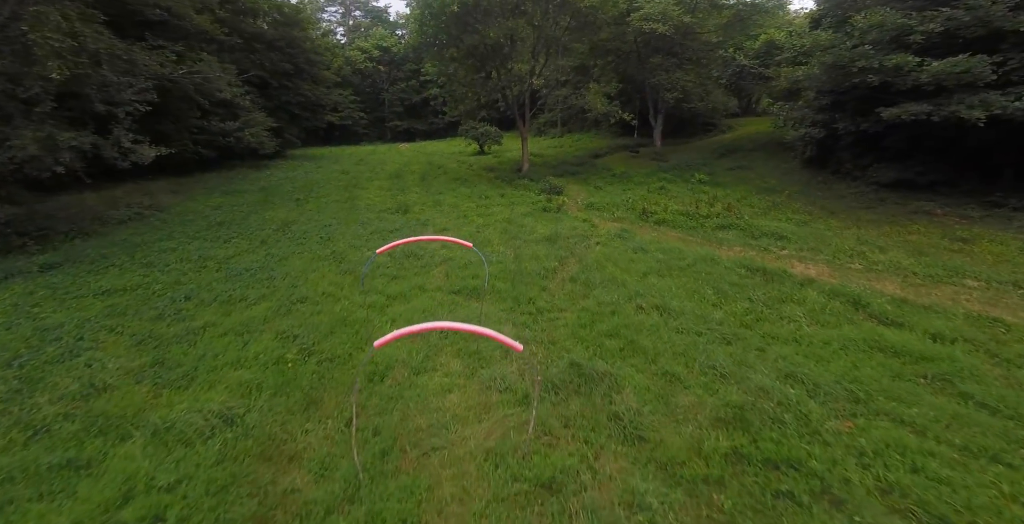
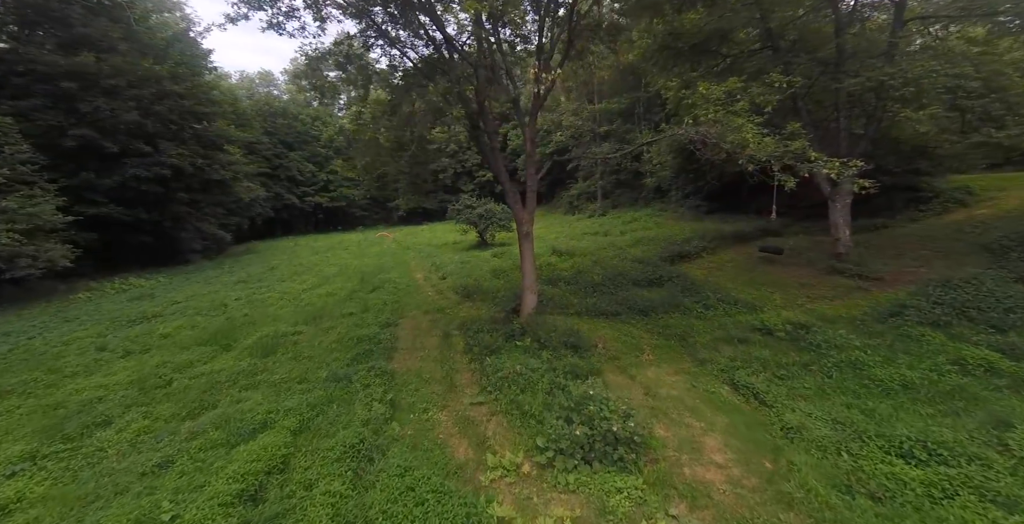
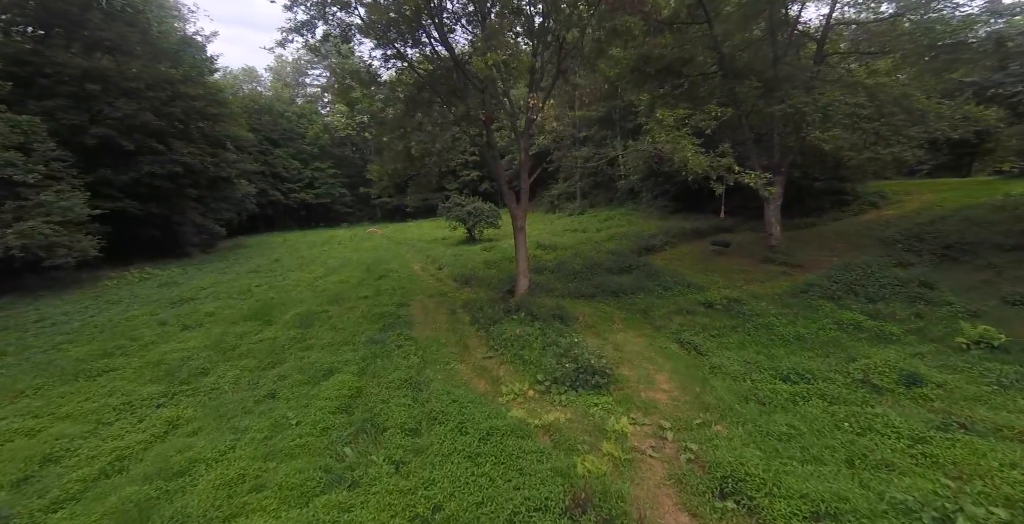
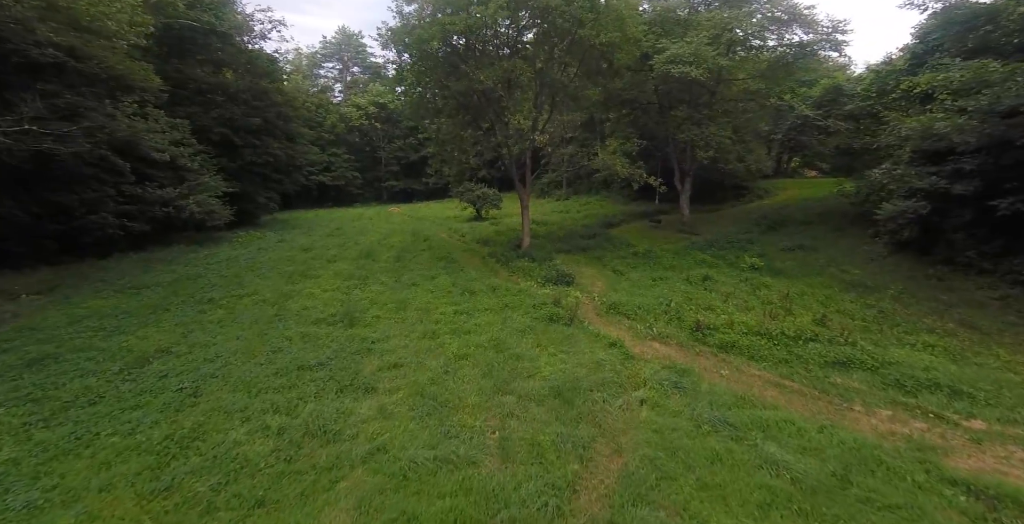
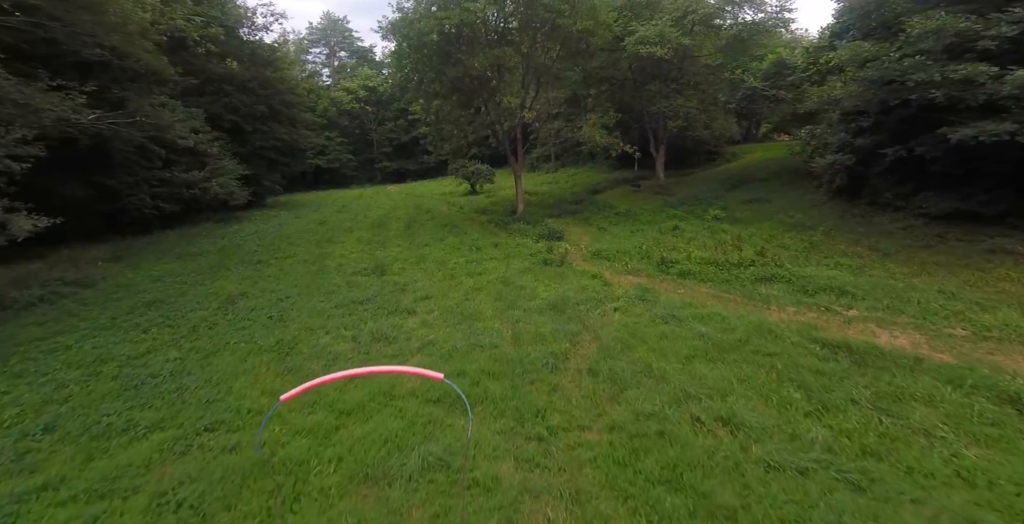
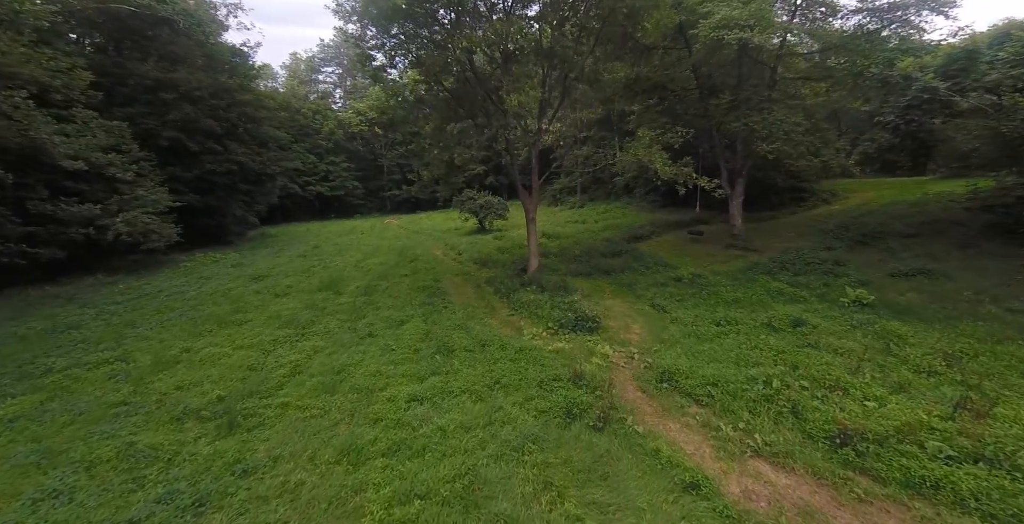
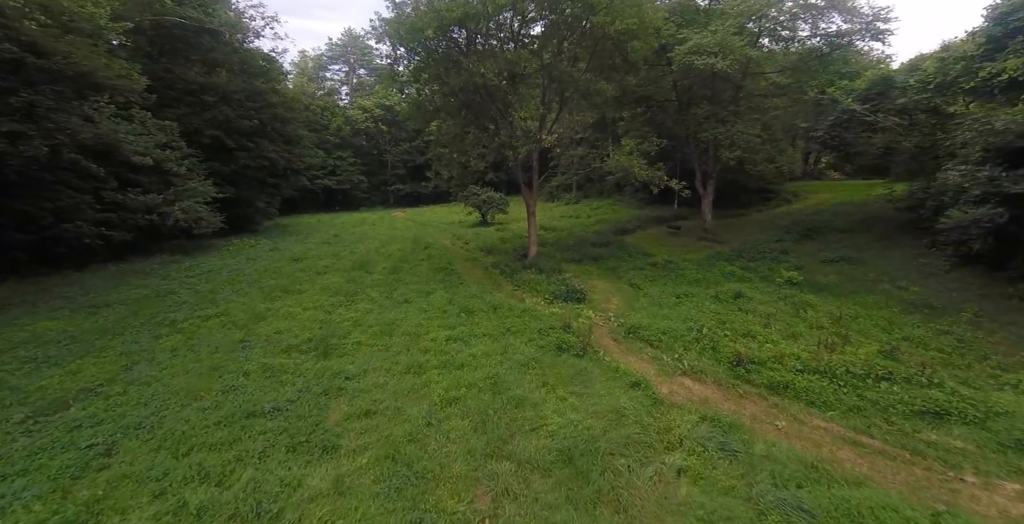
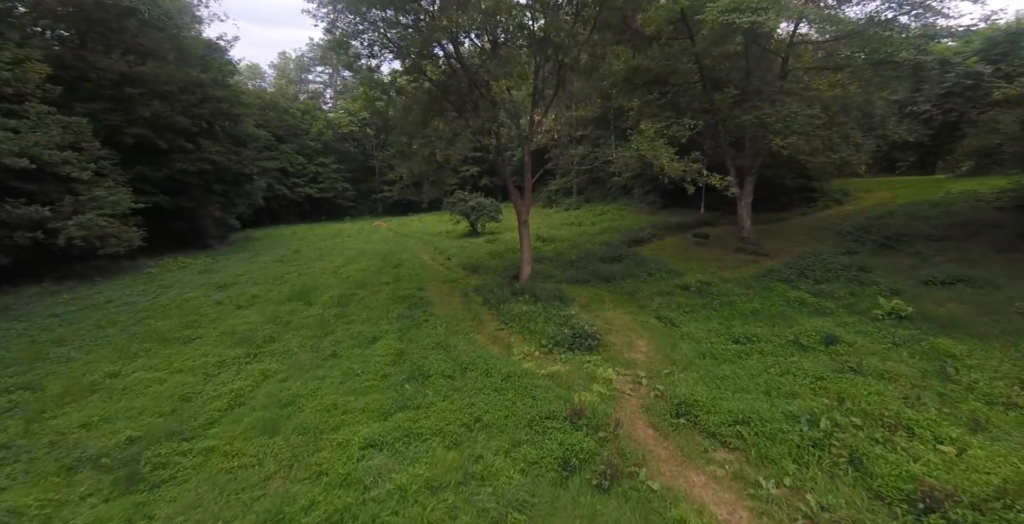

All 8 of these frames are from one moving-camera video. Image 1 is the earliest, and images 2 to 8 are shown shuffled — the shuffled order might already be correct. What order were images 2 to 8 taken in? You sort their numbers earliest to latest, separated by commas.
5, 4, 7, 6, 8, 3, 2
